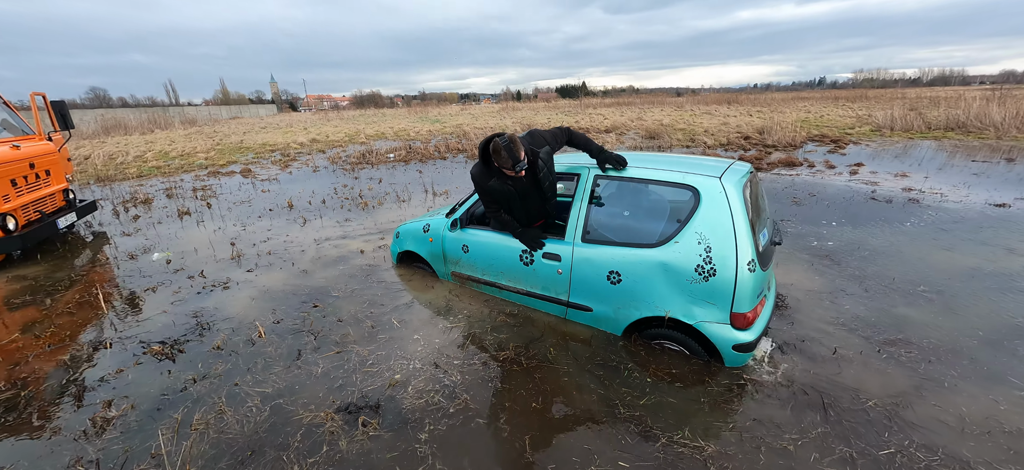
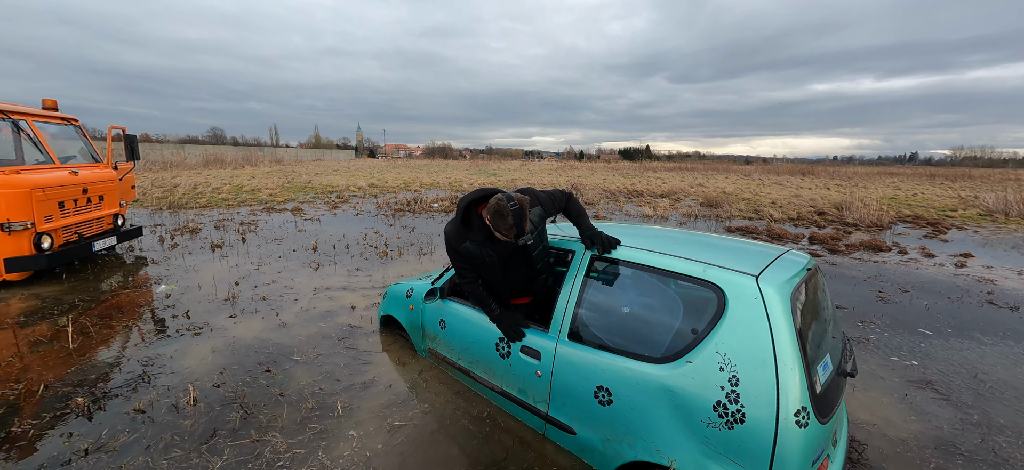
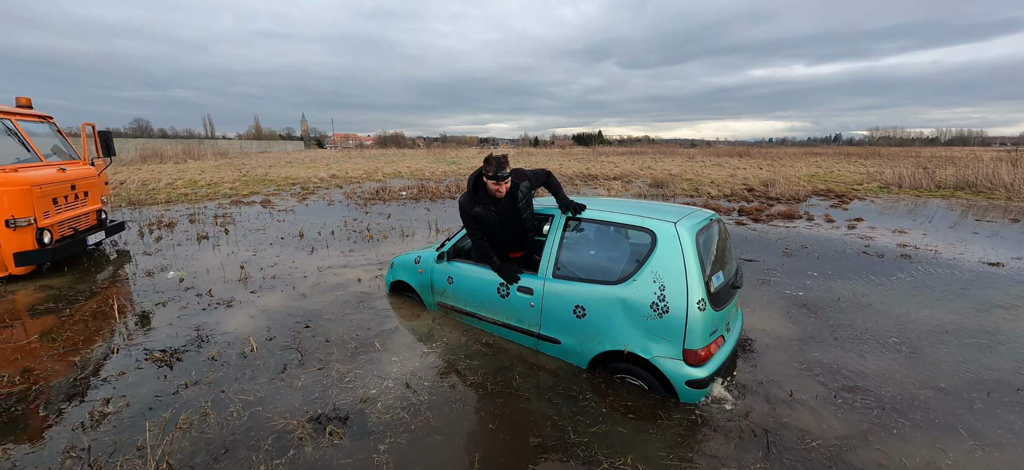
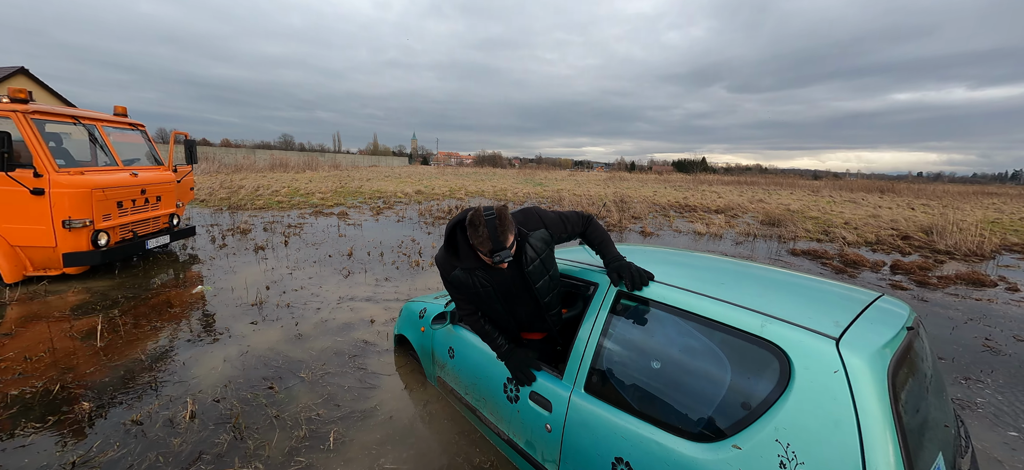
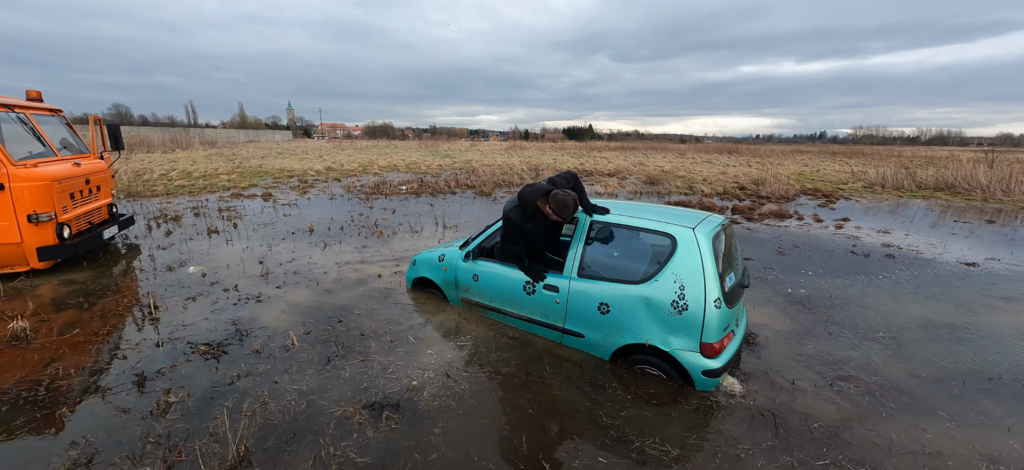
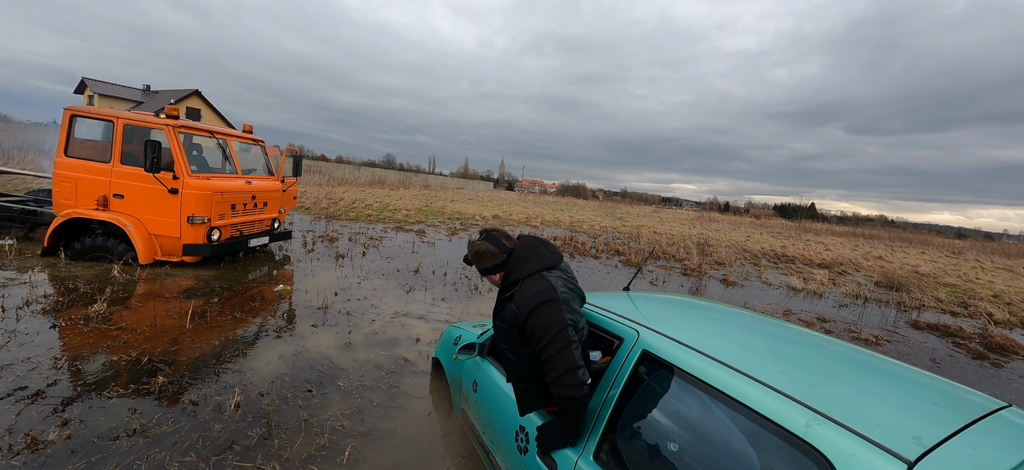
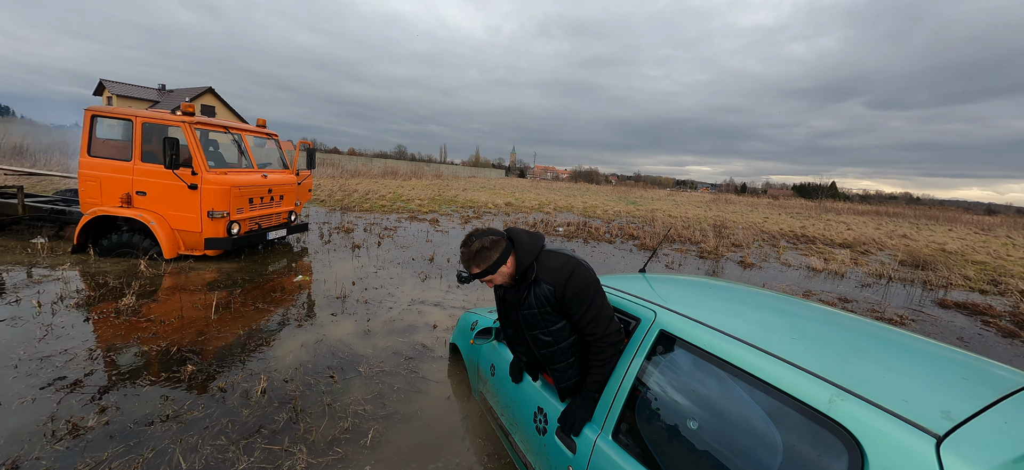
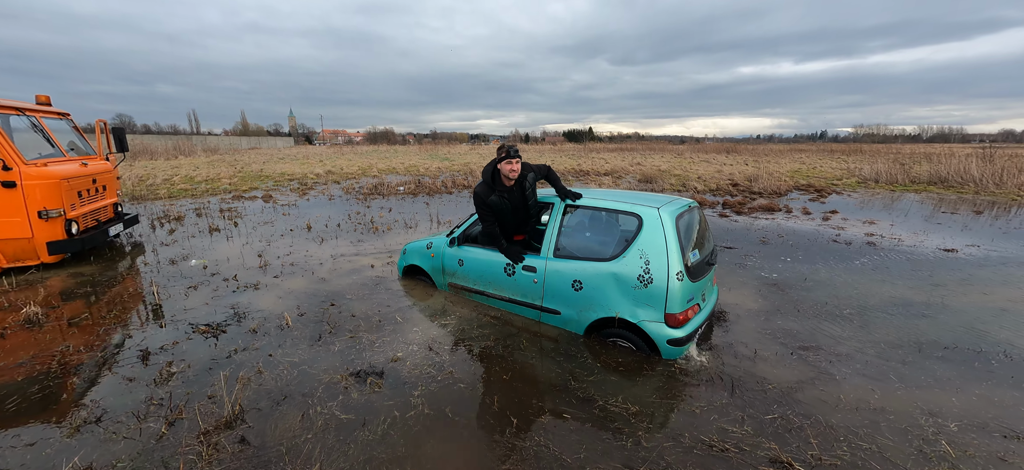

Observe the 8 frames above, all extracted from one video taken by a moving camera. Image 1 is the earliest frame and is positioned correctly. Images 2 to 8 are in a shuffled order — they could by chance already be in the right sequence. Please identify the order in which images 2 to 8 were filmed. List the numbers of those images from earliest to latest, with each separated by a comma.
5, 8, 3, 2, 4, 6, 7
